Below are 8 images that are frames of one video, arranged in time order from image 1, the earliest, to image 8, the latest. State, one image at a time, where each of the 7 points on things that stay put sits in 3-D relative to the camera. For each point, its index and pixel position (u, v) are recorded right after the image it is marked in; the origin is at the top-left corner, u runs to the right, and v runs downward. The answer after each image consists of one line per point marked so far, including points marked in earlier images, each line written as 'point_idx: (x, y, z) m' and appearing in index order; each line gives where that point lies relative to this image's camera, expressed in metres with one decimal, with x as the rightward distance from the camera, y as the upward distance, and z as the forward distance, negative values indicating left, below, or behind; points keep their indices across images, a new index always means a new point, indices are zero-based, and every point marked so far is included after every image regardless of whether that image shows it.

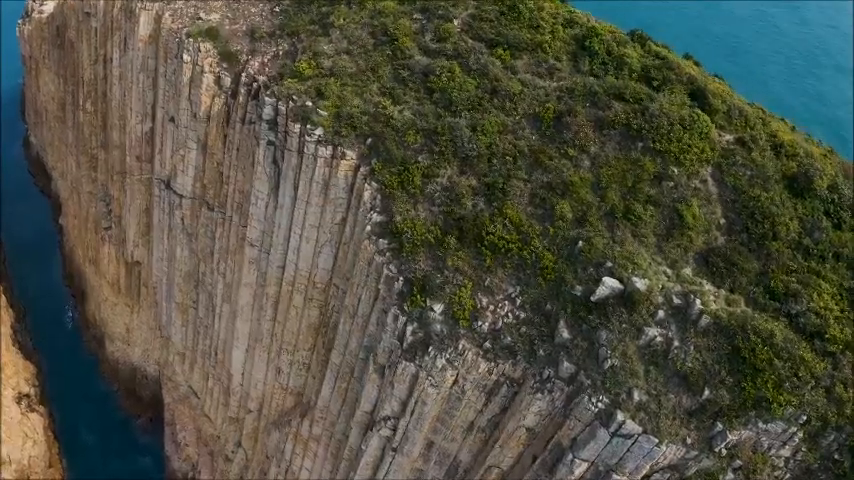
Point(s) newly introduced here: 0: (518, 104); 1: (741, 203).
0: (+3.7, +5.4, +19.3) m
1: (+10.6, +1.1, +16.3) m
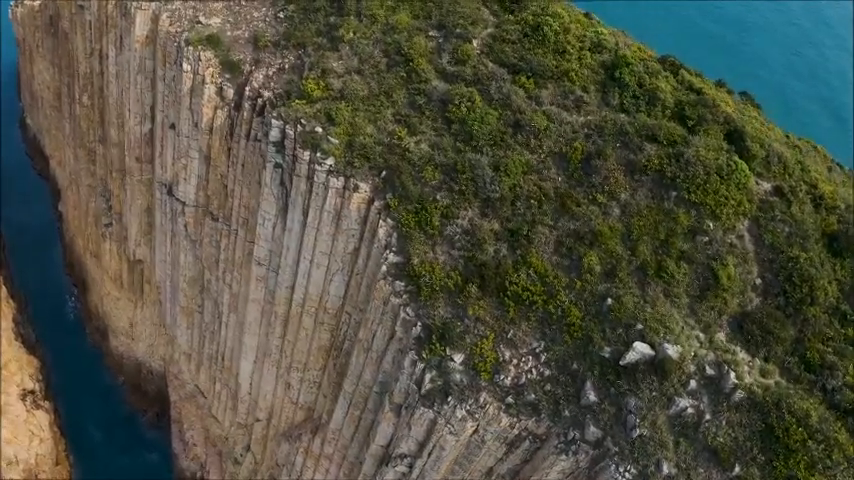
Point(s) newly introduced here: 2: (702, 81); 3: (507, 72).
0: (+4.4, +3.7, +18.3) m
1: (+11.4, -0.8, +15.6) m
2: (+11.3, +6.3, +19.7) m
3: (+3.3, +6.9, +19.9) m
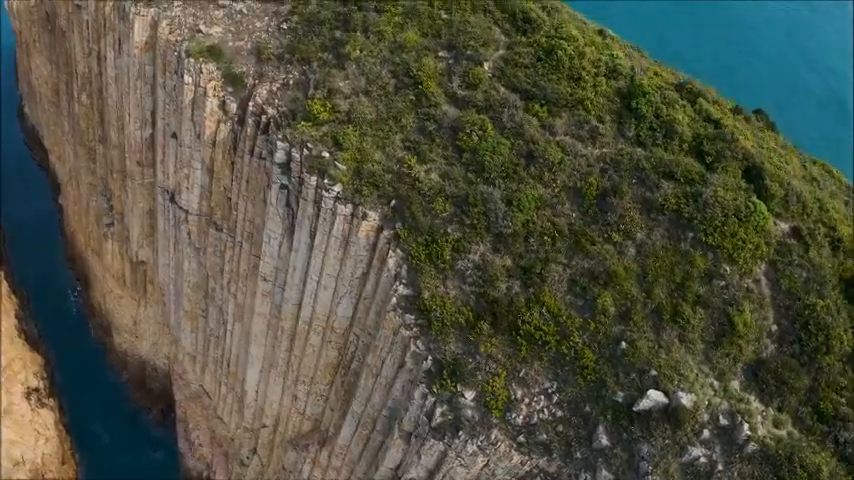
0: (+4.8, +2.4, +17.9) m
1: (+11.8, -2.2, +15.5) m
2: (+11.7, +5.0, +19.2) m
3: (+3.7, +5.7, +19.4) m
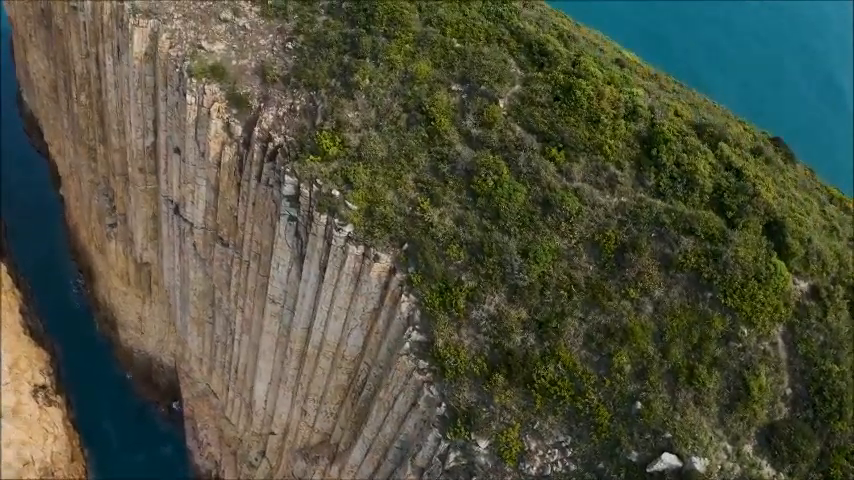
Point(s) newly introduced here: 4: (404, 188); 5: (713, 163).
0: (+5.4, +0.5, +17.6) m
1: (+12.4, -4.3, +15.6) m
2: (+12.2, +3.2, +18.8) m
3: (+4.2, +3.9, +18.9) m
4: (-1.0, +2.1, +19.7) m
5: (+10.6, +2.8, +17.9) m
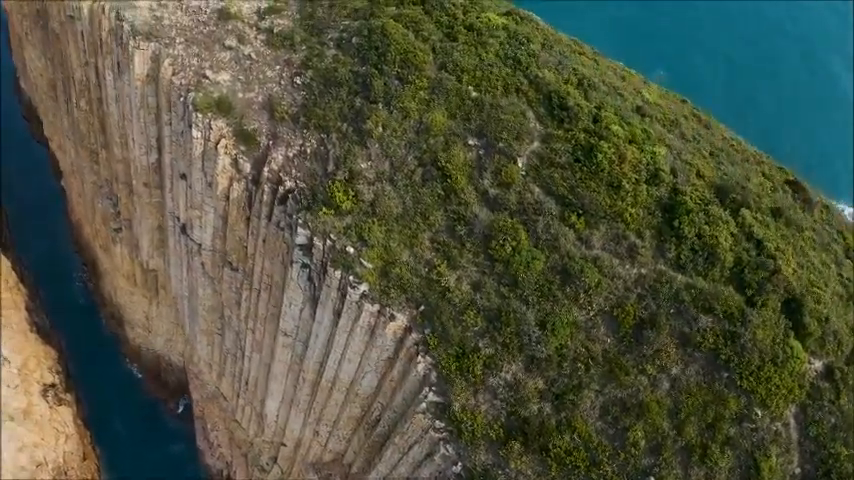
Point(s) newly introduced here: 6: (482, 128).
0: (+6.1, -2.1, +17.6) m
1: (+13.0, -7.1, +16.0) m
2: (+12.9, +0.7, +18.6) m
3: (+4.9, +1.4, +18.6) m
4: (-0.3, -0.3, +19.5) m
5: (+11.2, +0.2, +17.7) m
6: (+2.3, +4.6, +19.9) m
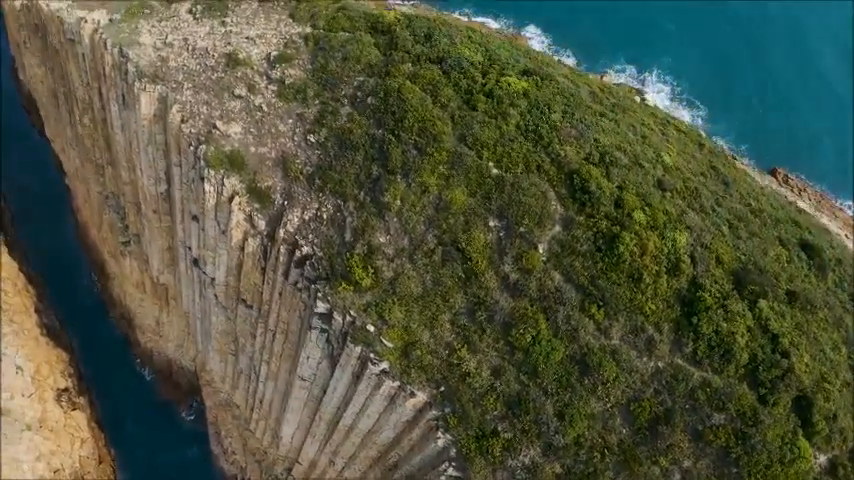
0: (+6.9, -5.6, +18.1) m
1: (+13.9, -10.7, +17.0) m
2: (+13.7, -2.8, +18.9) m
3: (+5.7, -2.1, +18.8) m
4: (+0.5, -3.7, +19.8) m
5: (+12.1, -3.3, +18.1) m
6: (+3.1, +1.2, +19.8) m
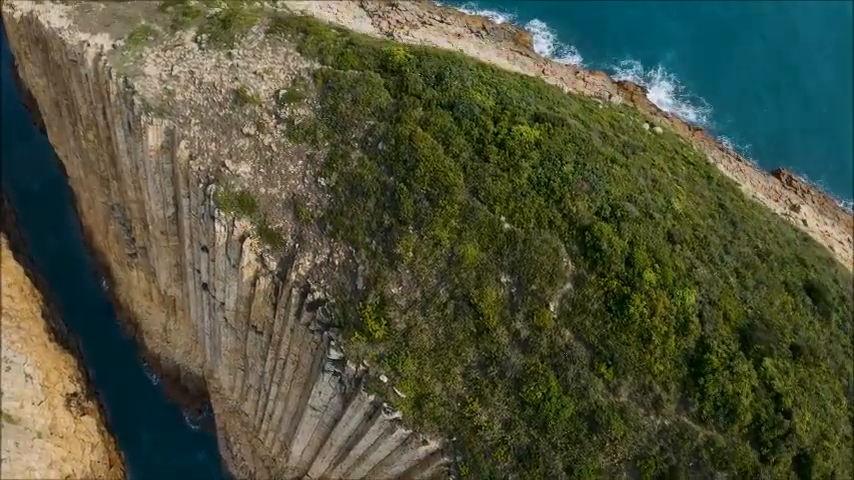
0: (+7.4, -8.0, +18.7) m
1: (+14.4, -13.2, +17.9) m
2: (+14.3, -5.1, +19.4) m
3: (+6.3, -4.5, +19.2) m
4: (+1.1, -6.0, +20.2) m
5: (+12.6, -5.7, +18.6) m
6: (+3.6, -1.1, +20.0) m
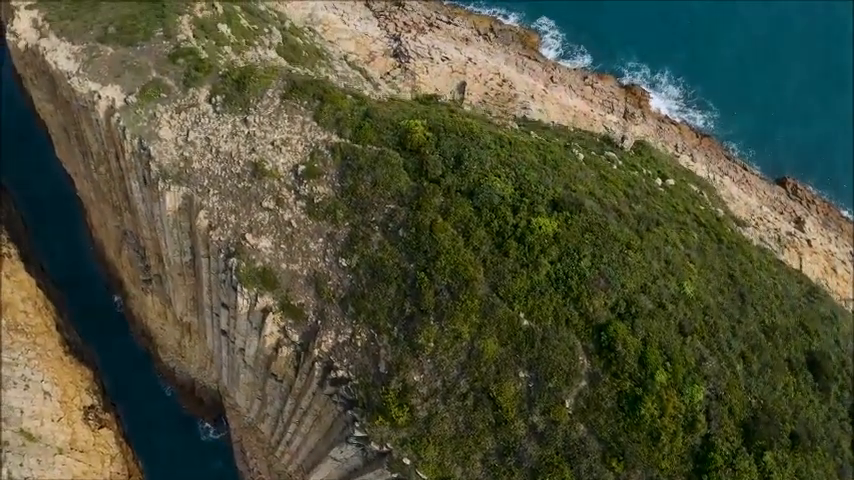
0: (+8.3, -12.3, +20.2) m
1: (+15.3, -17.5, +19.8) m
2: (+15.2, -9.4, +20.6) m
3: (+7.2, -8.7, +20.4) m
4: (+2.0, -10.2, +21.5) m
5: (+13.5, -10.1, +19.9) m
6: (+4.6, -5.3, +20.9) m
